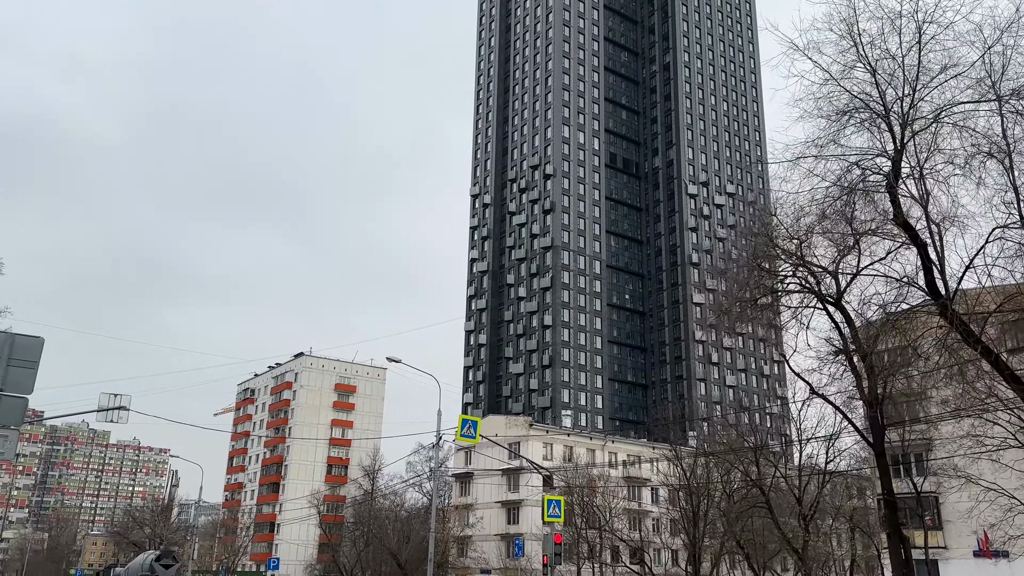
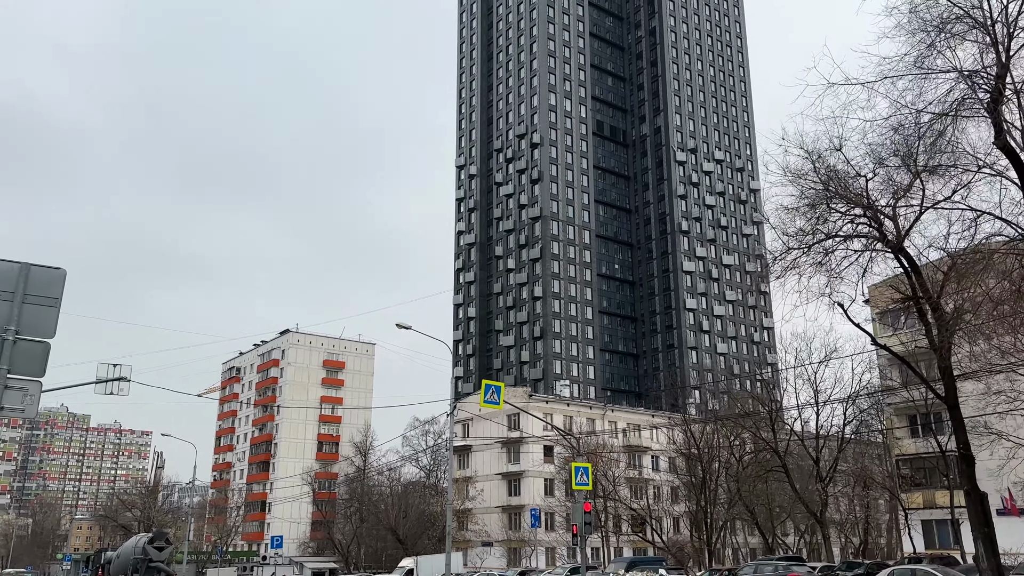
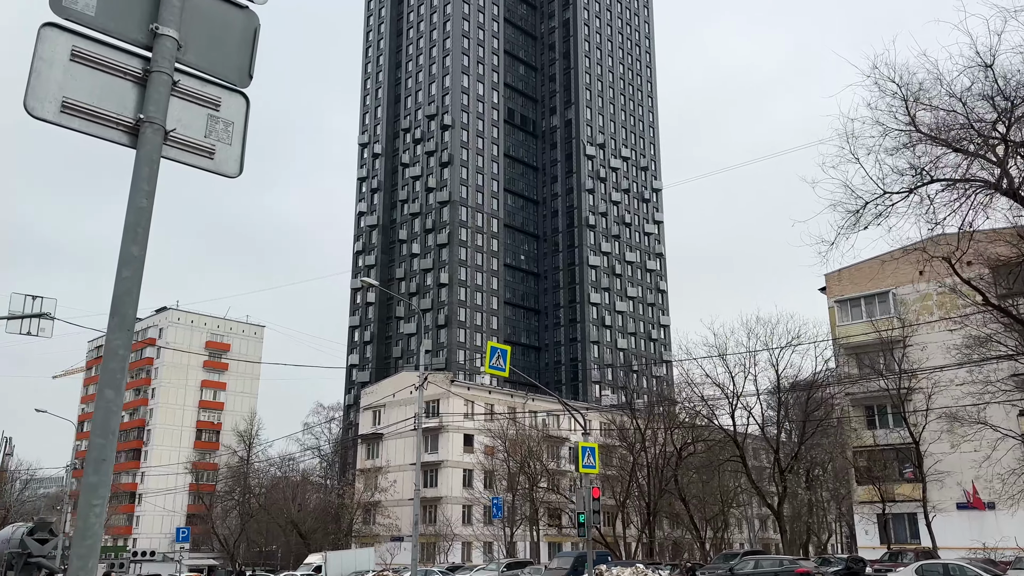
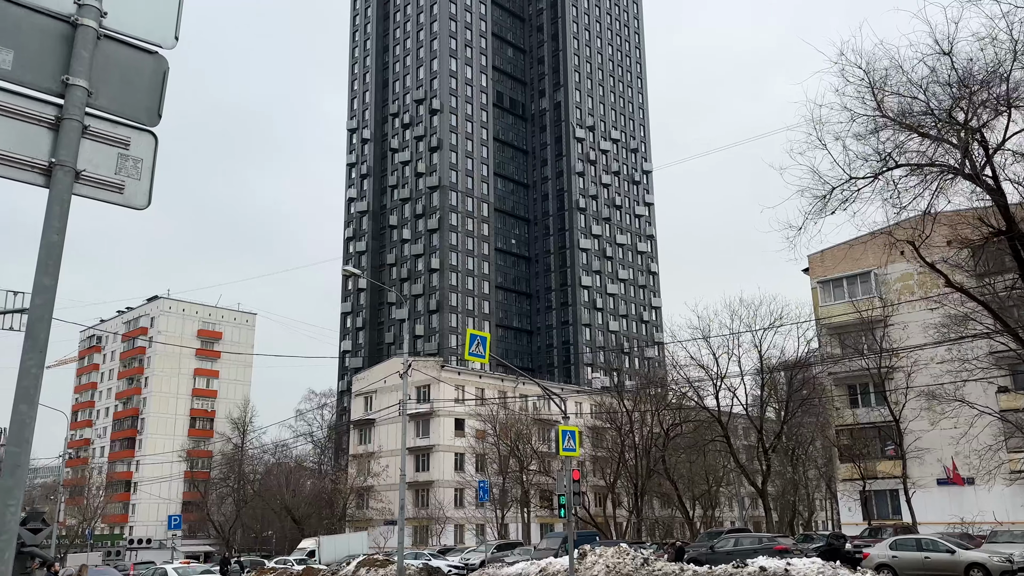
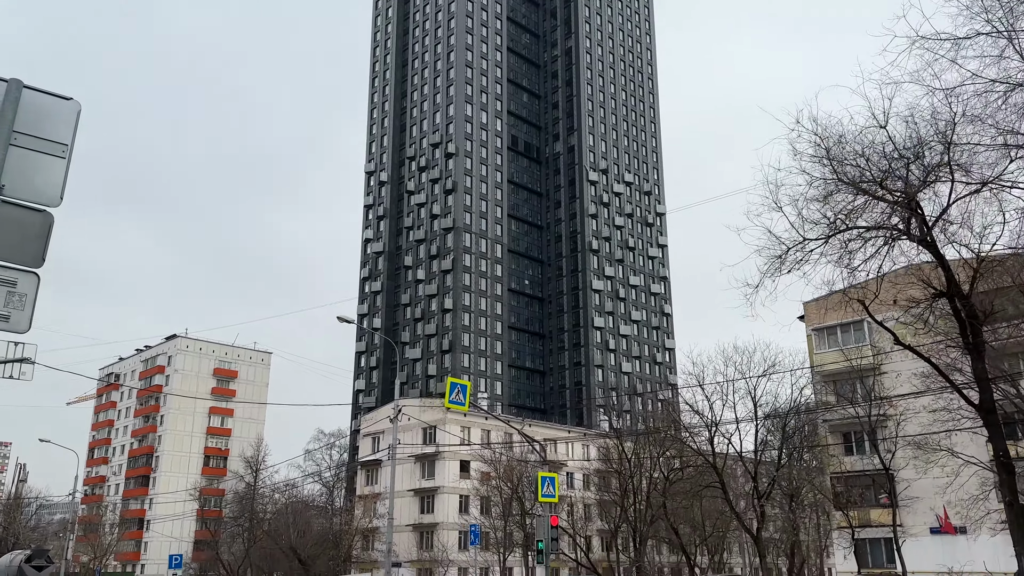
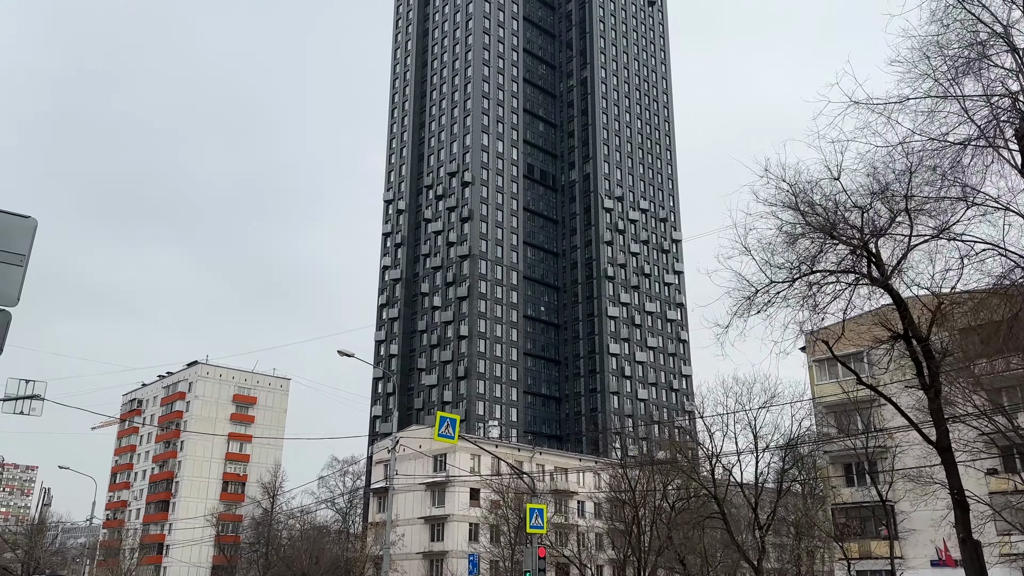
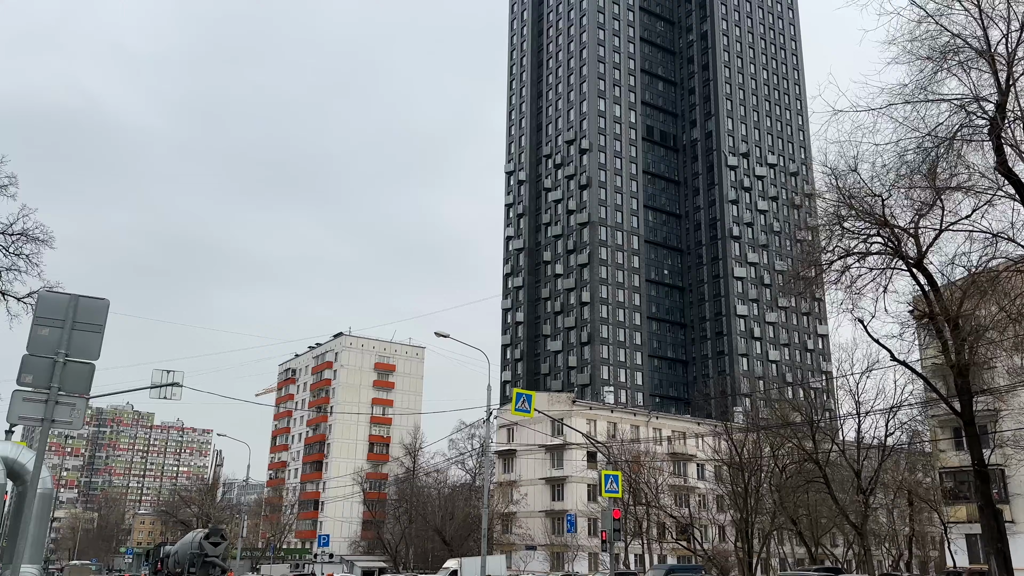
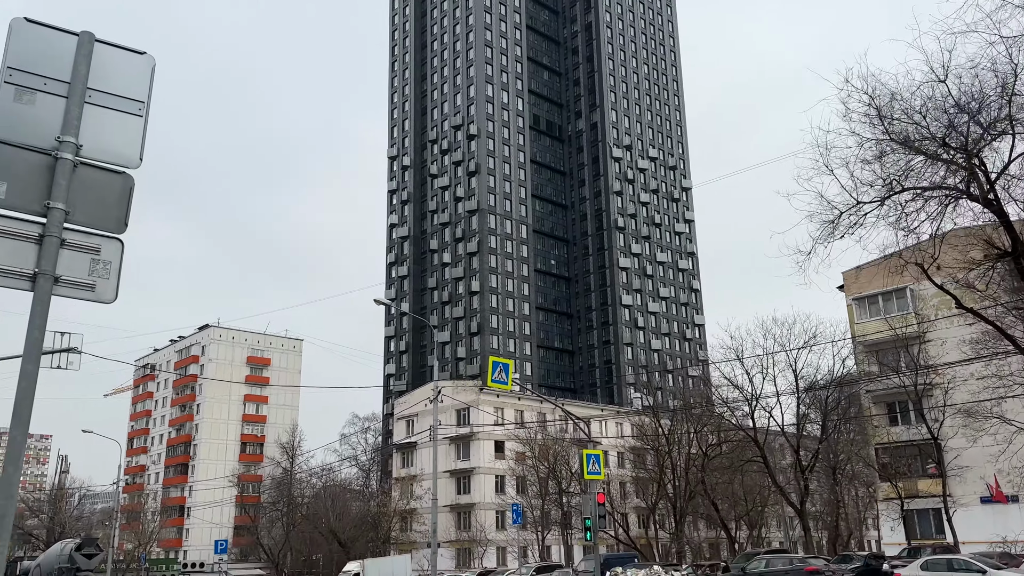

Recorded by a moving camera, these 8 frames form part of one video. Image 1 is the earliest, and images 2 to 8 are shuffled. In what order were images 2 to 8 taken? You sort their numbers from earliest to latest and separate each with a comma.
7, 2, 6, 5, 8, 4, 3
